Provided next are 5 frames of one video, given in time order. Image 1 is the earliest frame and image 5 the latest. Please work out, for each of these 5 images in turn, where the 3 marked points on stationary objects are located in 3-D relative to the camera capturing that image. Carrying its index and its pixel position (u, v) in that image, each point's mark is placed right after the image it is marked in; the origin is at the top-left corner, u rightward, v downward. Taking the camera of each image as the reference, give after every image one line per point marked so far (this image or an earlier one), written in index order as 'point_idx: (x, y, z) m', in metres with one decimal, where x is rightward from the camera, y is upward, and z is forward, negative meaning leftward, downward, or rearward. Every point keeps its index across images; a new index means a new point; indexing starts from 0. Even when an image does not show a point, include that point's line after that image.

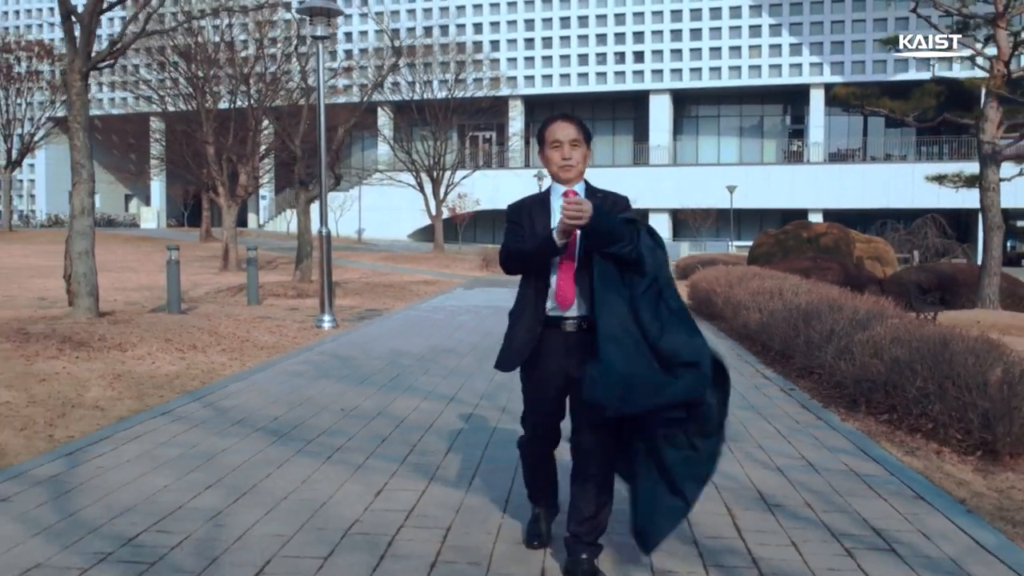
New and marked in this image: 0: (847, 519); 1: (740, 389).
0: (+1.4, -1.0, +4.7) m
1: (+1.7, -0.8, +8.0) m
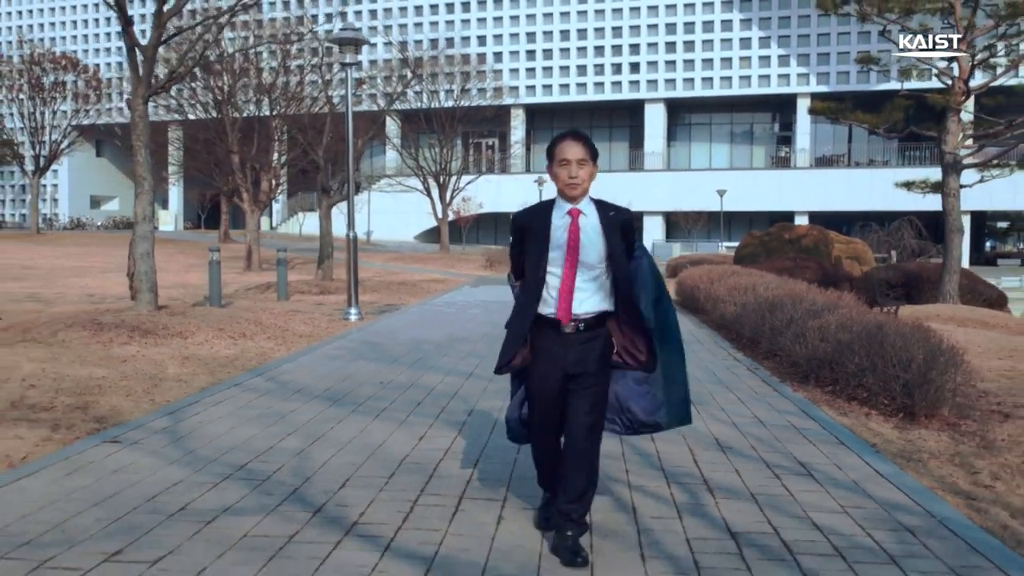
0: (+1.5, -0.9, +6.1) m
1: (+1.8, -0.7, +9.4) m
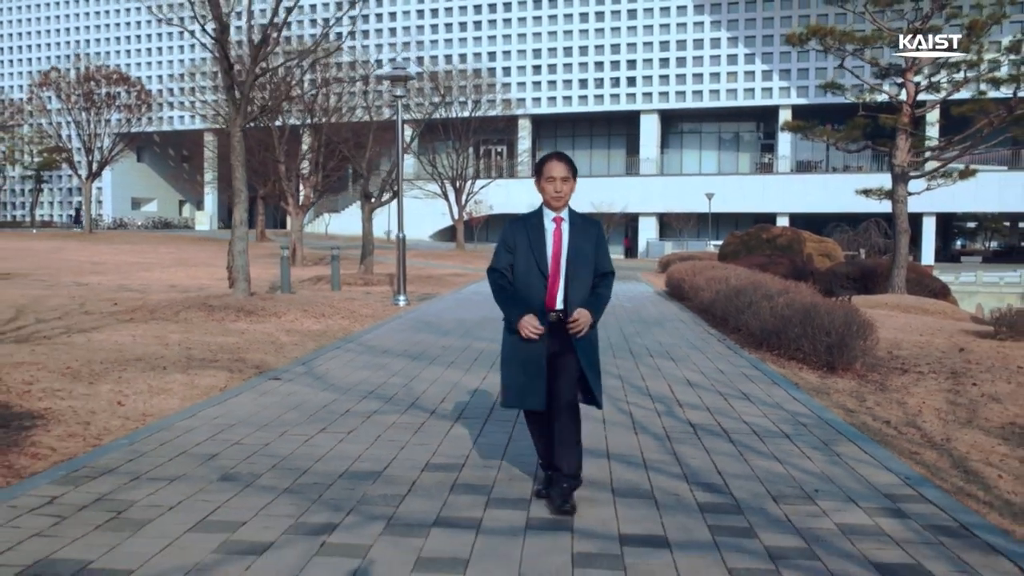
0: (+1.8, -0.8, +8.9) m
1: (+2.0, -0.6, +12.2) m
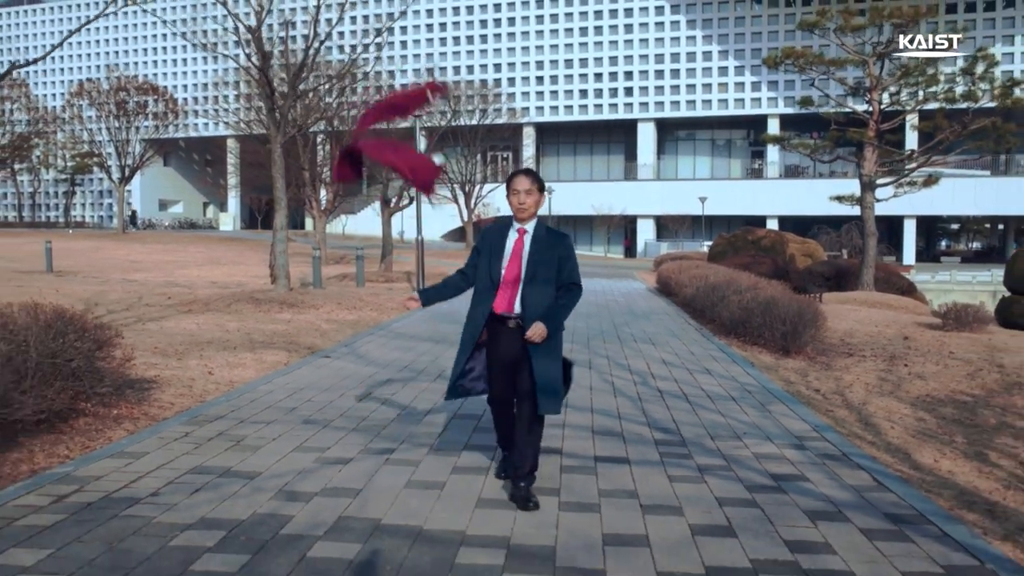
0: (+1.9, -0.8, +10.8) m
1: (+2.1, -0.5, +14.1) m
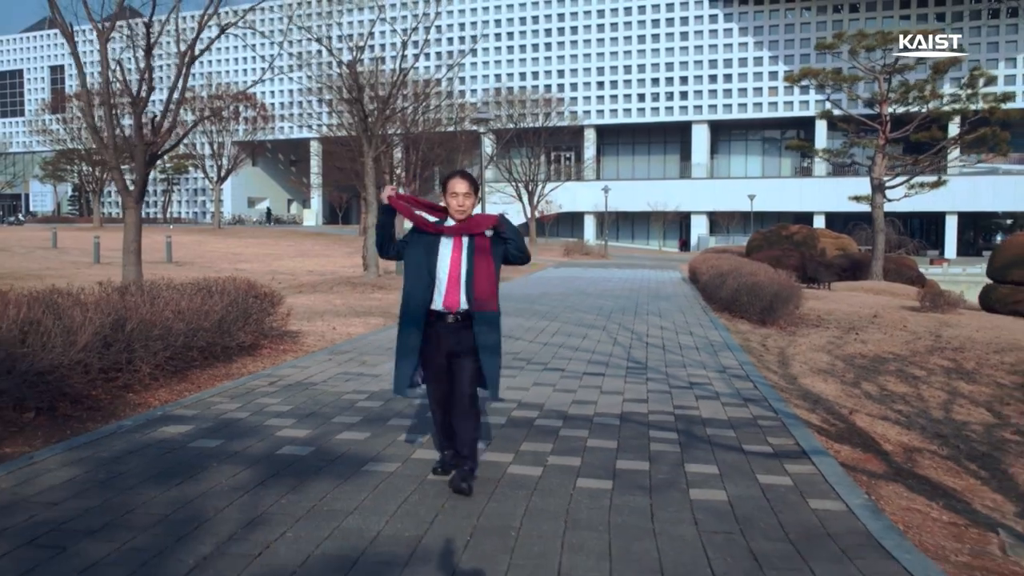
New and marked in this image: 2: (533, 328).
0: (+2.3, -0.6, +14.7) m
1: (+2.8, -0.3, +18.0) m
2: (+0.1, -0.6, +13.9) m
